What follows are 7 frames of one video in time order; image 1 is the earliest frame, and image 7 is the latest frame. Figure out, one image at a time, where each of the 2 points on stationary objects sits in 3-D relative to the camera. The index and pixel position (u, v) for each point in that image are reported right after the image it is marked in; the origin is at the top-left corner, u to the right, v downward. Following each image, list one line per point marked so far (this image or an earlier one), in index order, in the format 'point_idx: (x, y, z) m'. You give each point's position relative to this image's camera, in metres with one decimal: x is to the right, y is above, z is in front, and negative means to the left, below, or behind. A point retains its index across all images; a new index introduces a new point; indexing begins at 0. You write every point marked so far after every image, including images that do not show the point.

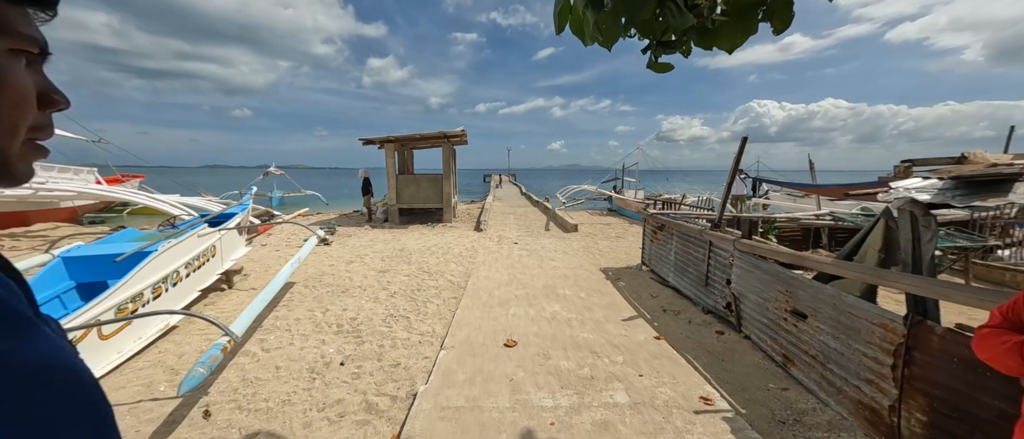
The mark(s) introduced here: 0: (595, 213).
0: (+3.9, +0.3, +15.4) m
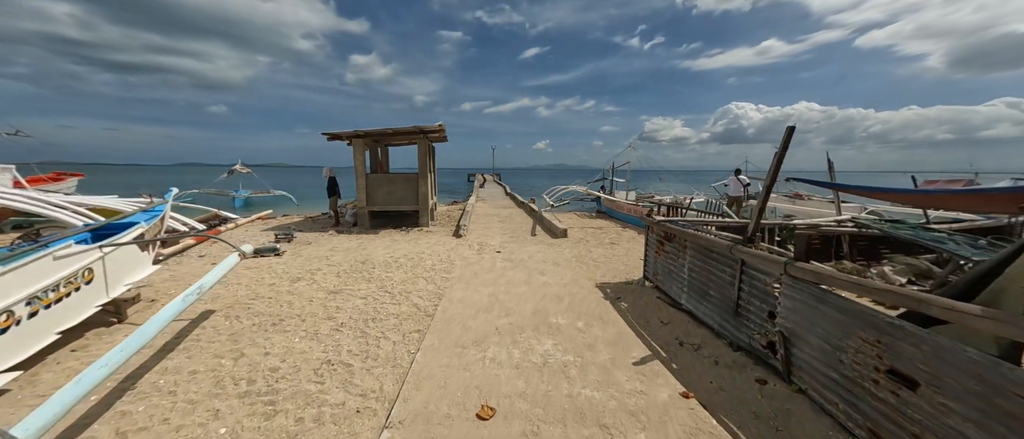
0: (+3.2, +0.2, +14.4) m
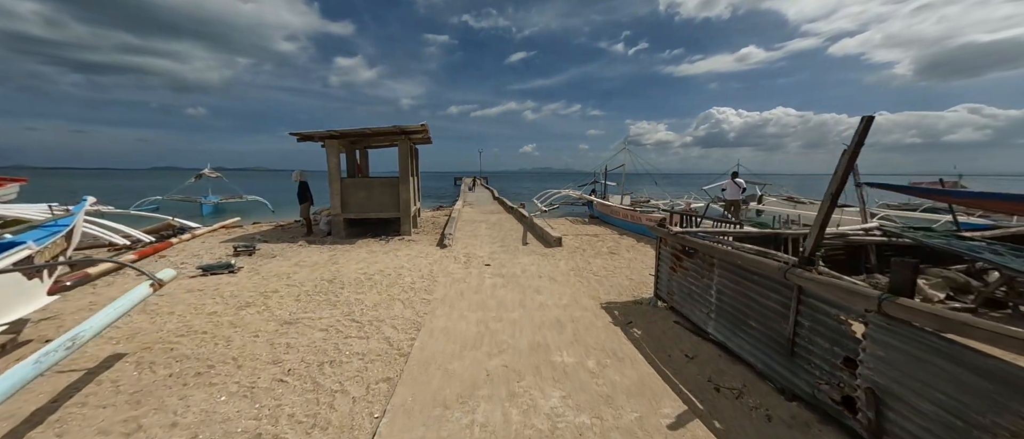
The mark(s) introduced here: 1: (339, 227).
0: (+2.7, -0.1, +13.7) m
1: (-5.6, -0.2, +10.5) m
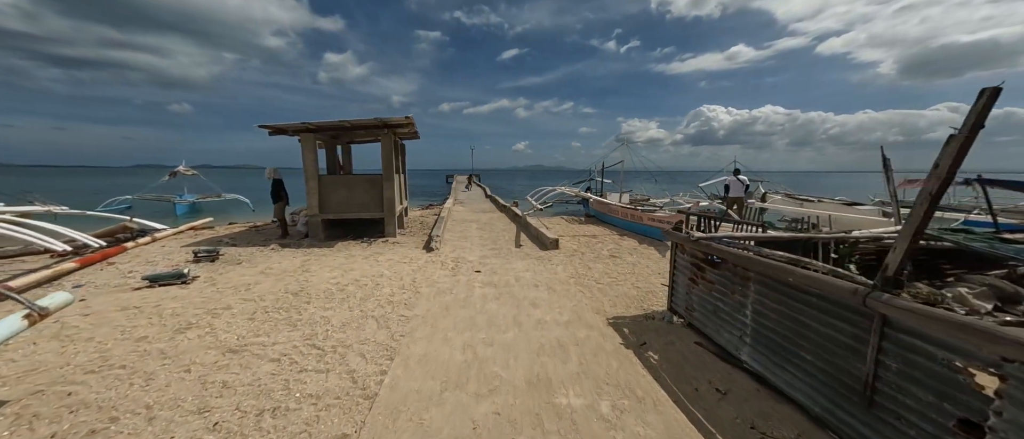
0: (+2.4, -0.1, +13.0) m
1: (-5.8, -0.3, +9.6) m
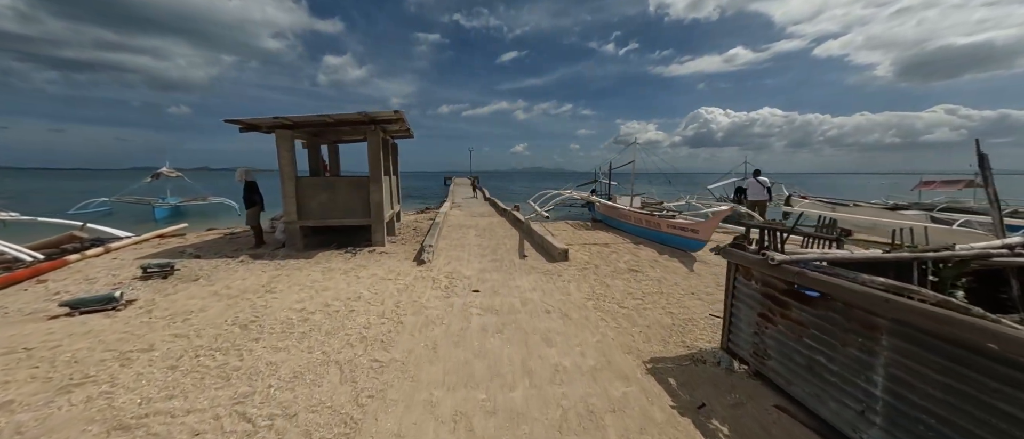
0: (+2.5, -0.2, +12.0) m
1: (-5.7, -0.5, +8.6) m
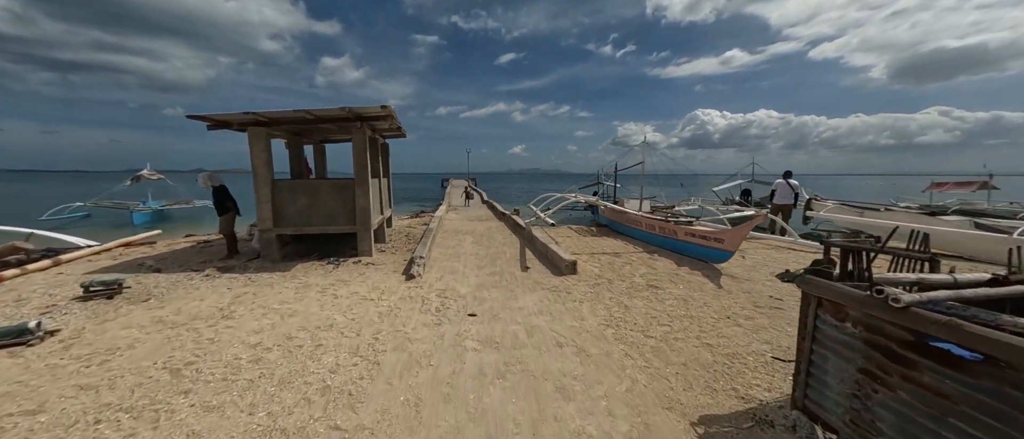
0: (+2.5, -0.4, +11.2) m
1: (-5.7, -0.6, +7.7) m
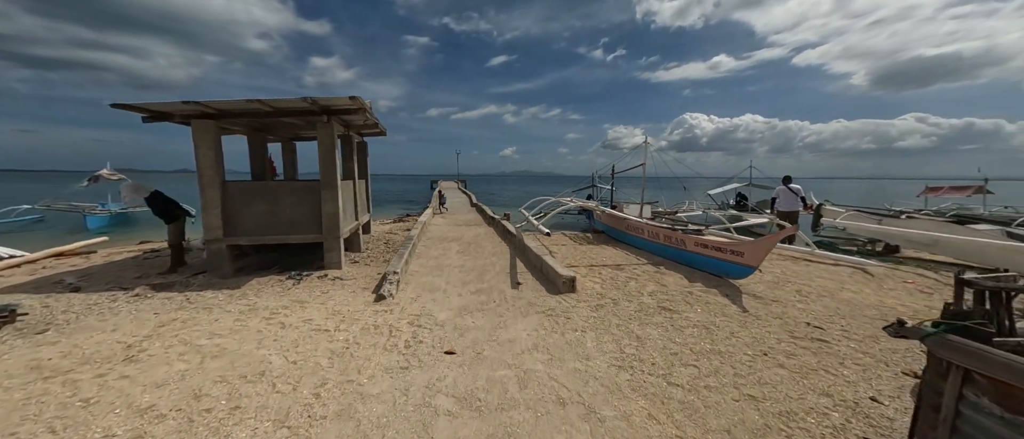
0: (+2.2, -0.6, +10.3) m
1: (-5.9, -0.8, +6.6) m
